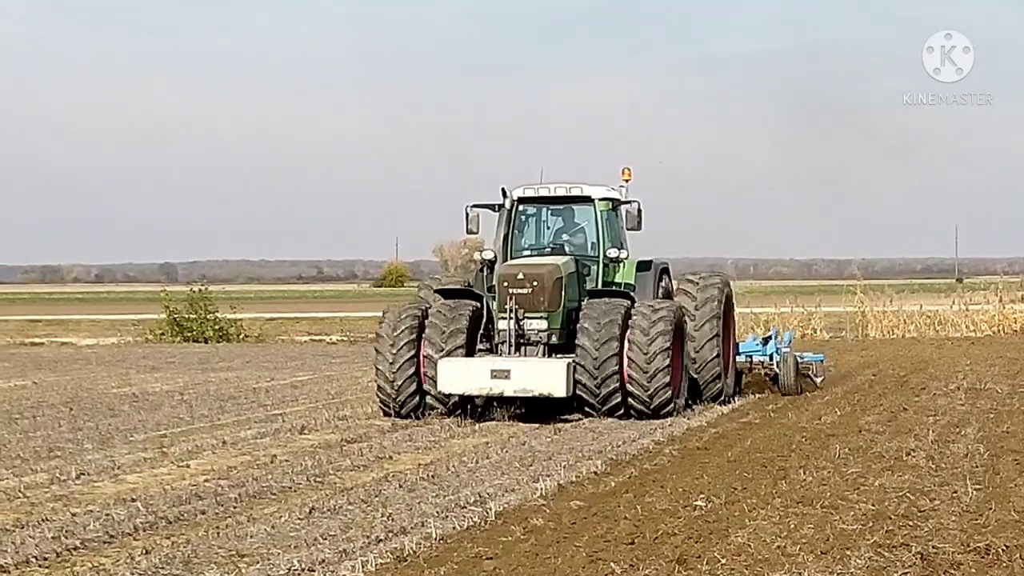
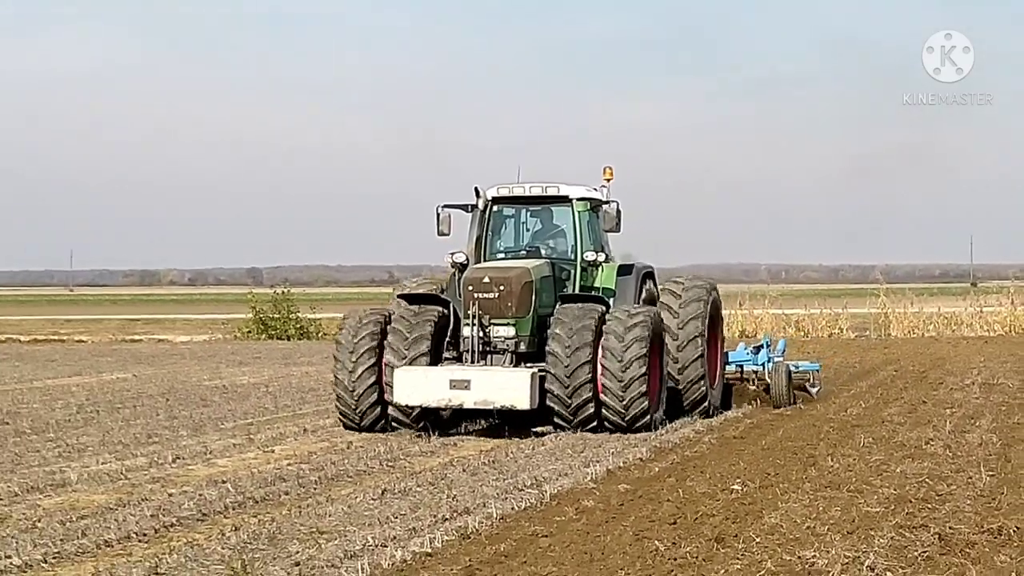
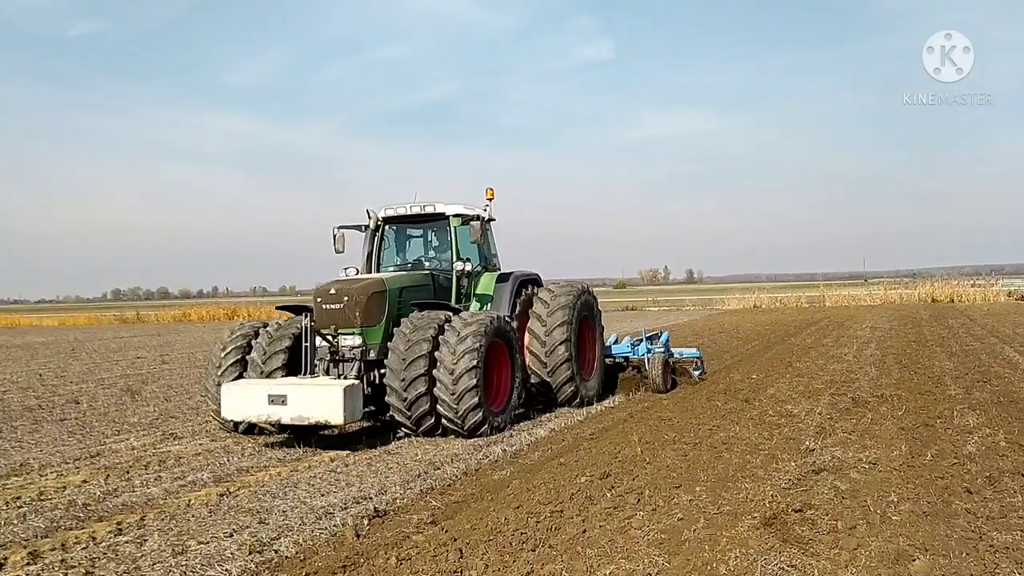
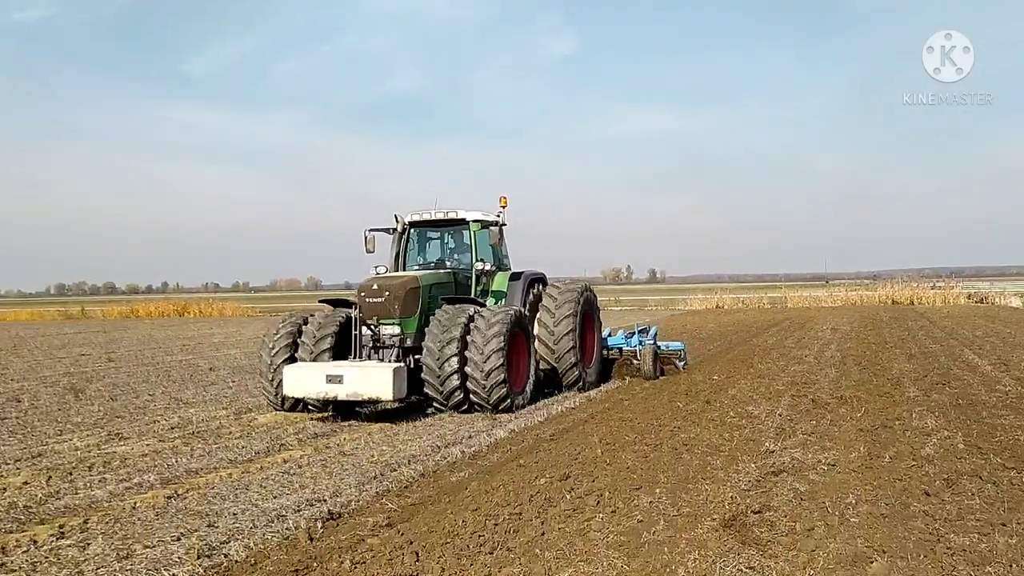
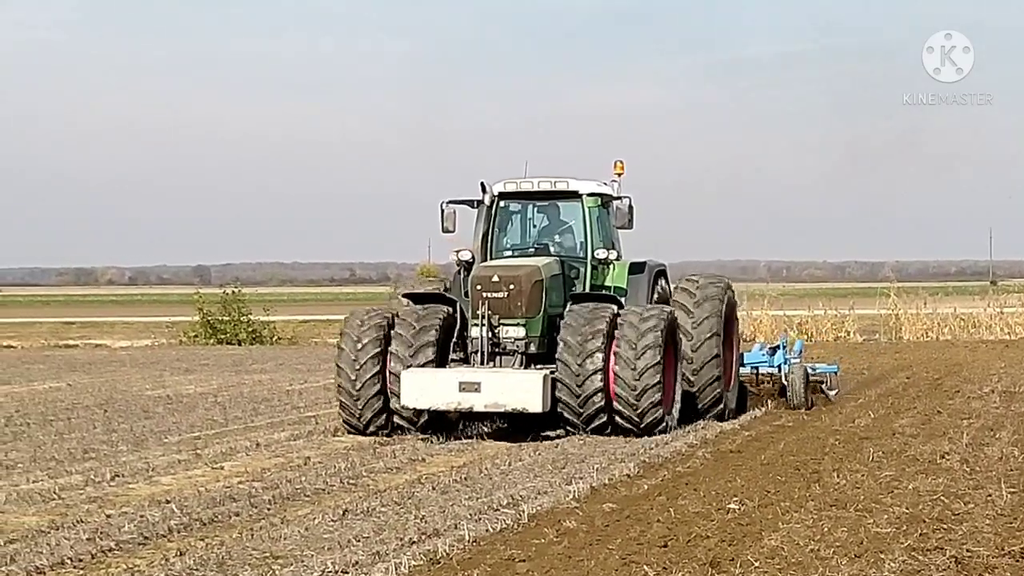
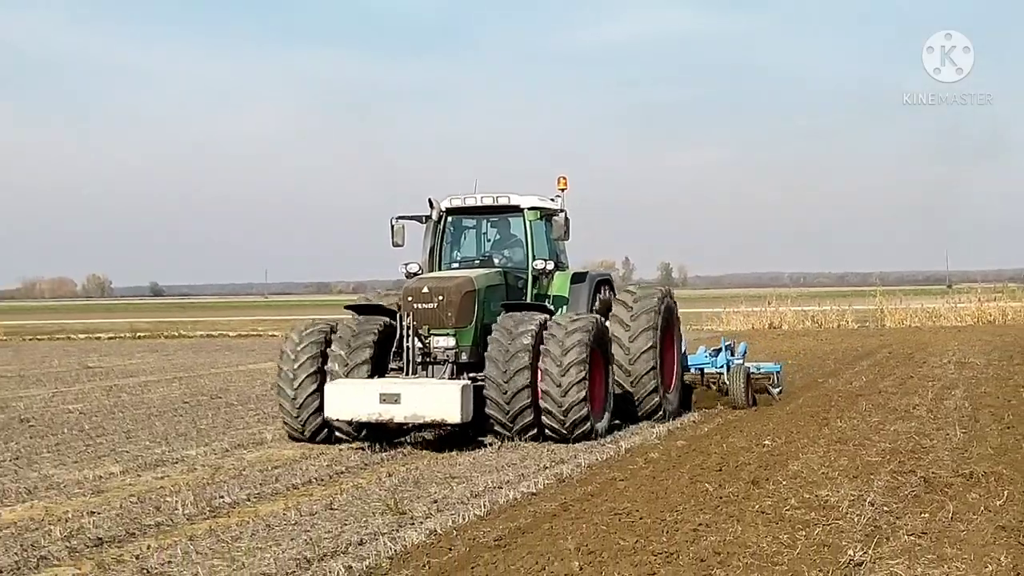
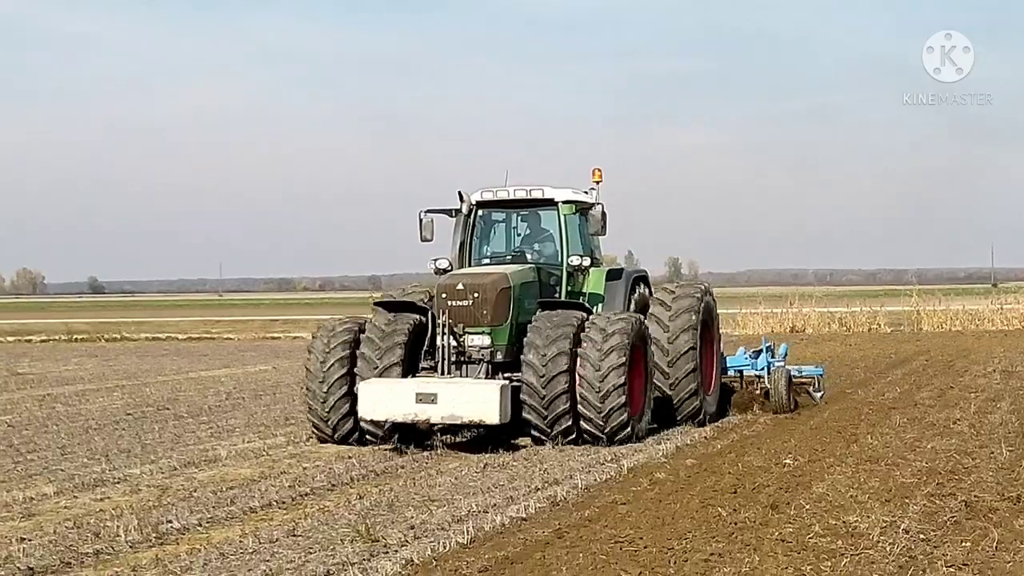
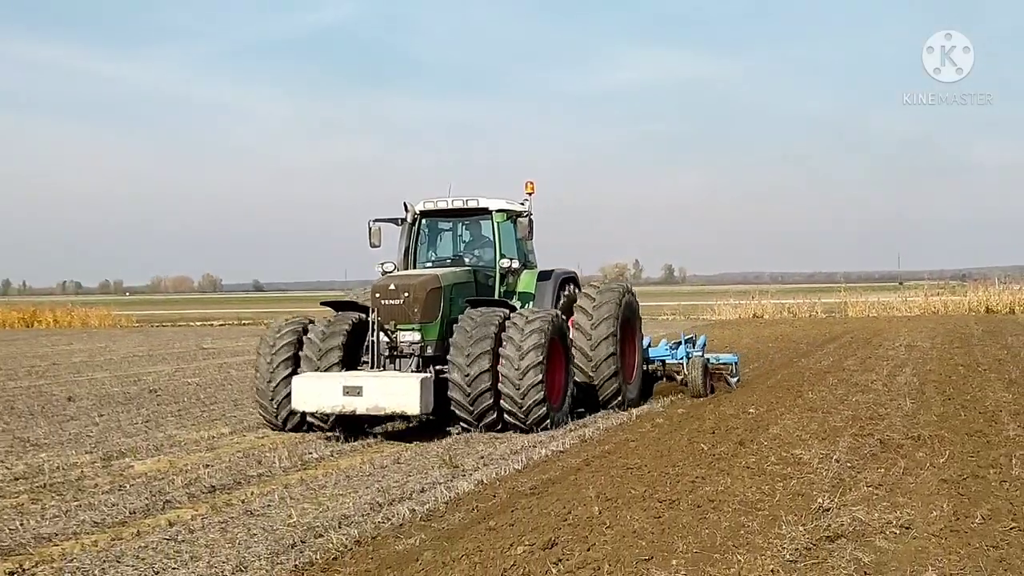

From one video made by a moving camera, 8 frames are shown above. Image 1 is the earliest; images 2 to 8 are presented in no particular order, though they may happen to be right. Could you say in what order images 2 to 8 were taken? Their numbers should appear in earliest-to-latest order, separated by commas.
5, 2, 7, 6, 8, 4, 3
